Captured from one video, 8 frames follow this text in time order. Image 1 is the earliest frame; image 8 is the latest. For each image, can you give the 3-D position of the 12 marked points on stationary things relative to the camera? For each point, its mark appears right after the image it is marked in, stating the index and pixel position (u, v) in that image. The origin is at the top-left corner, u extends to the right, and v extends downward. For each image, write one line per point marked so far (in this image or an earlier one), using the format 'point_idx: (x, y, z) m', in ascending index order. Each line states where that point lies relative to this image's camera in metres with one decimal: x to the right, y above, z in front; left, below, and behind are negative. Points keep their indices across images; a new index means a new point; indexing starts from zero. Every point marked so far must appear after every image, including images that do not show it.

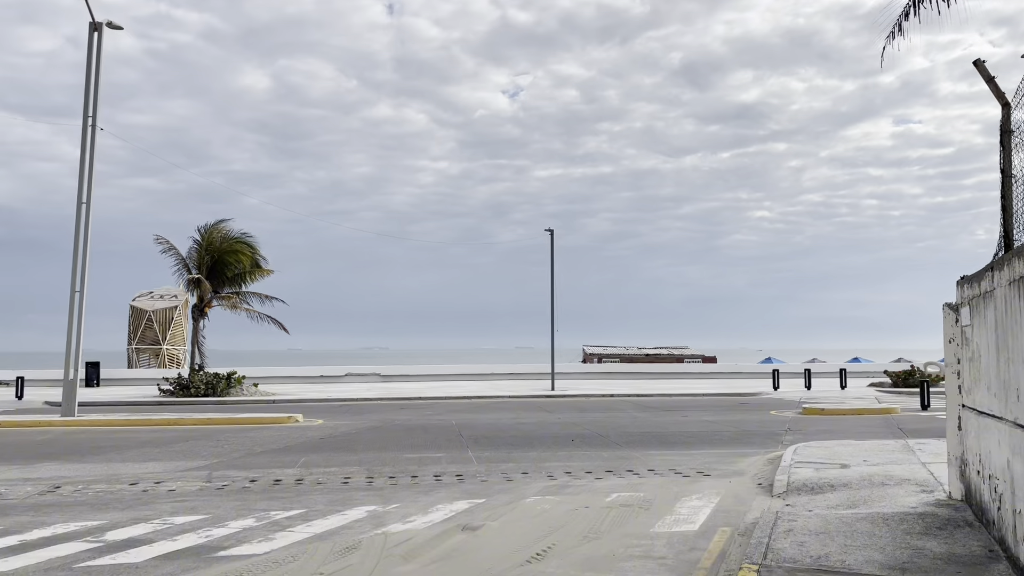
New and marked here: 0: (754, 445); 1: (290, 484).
0: (+4.4, -2.8, +14.9) m
1: (-3.1, -2.7, +11.3) m
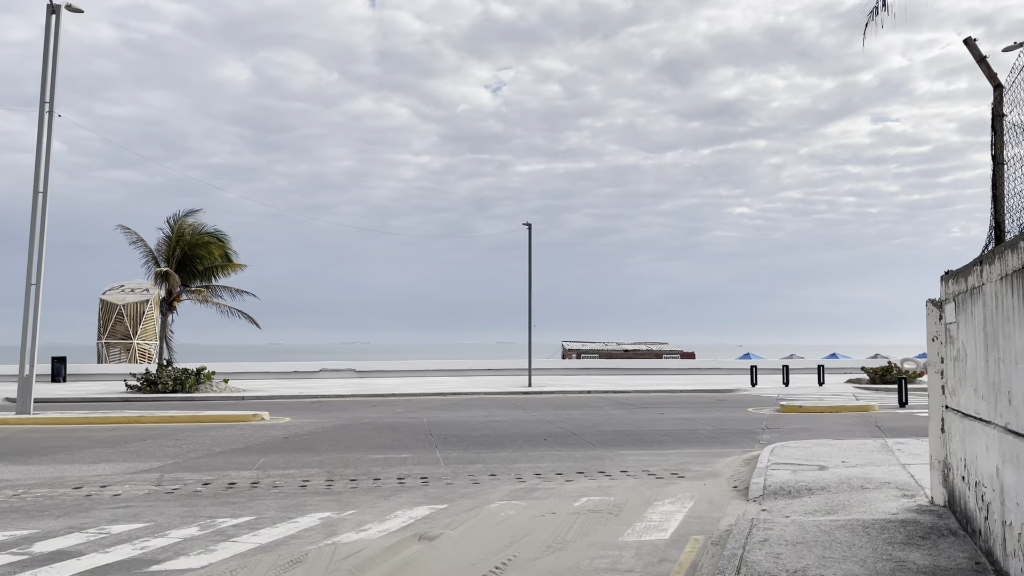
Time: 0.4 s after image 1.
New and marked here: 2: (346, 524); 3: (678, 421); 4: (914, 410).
0: (+3.9, -2.8, +14.5) m
1: (-3.5, -2.6, +10.7) m
2: (-1.7, -2.4, +8.4) m
3: (+3.7, -3.0, +18.3) m
4: (+9.7, -3.0, +20.0) m
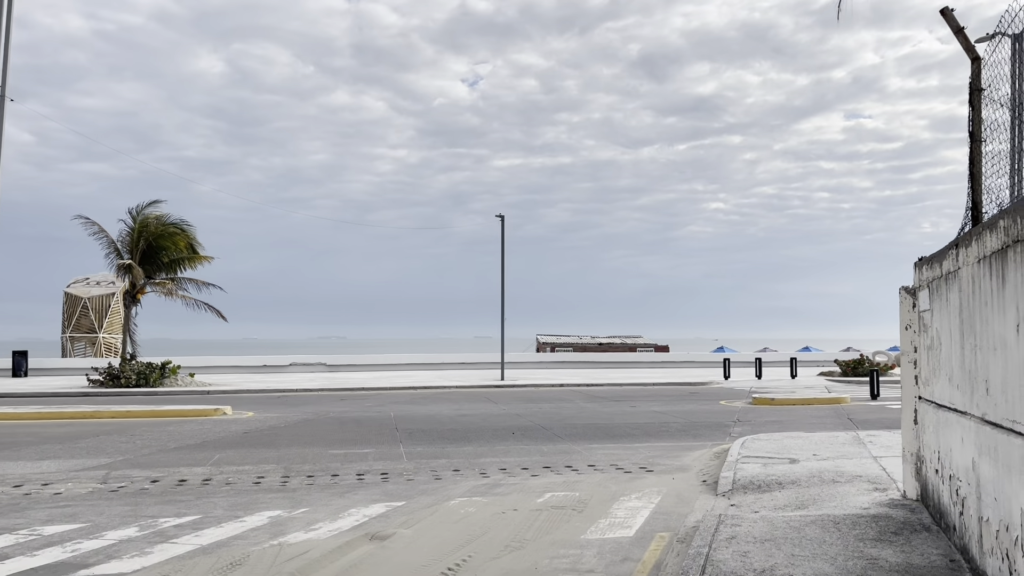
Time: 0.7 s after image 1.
0: (+3.3, -2.6, +14.2) m
1: (-4.0, -2.5, +10.2) m
2: (-2.1, -2.3, +8.0) m
3: (+3.0, -2.8, +18.1) m
4: (+9.0, -2.8, +19.9) m
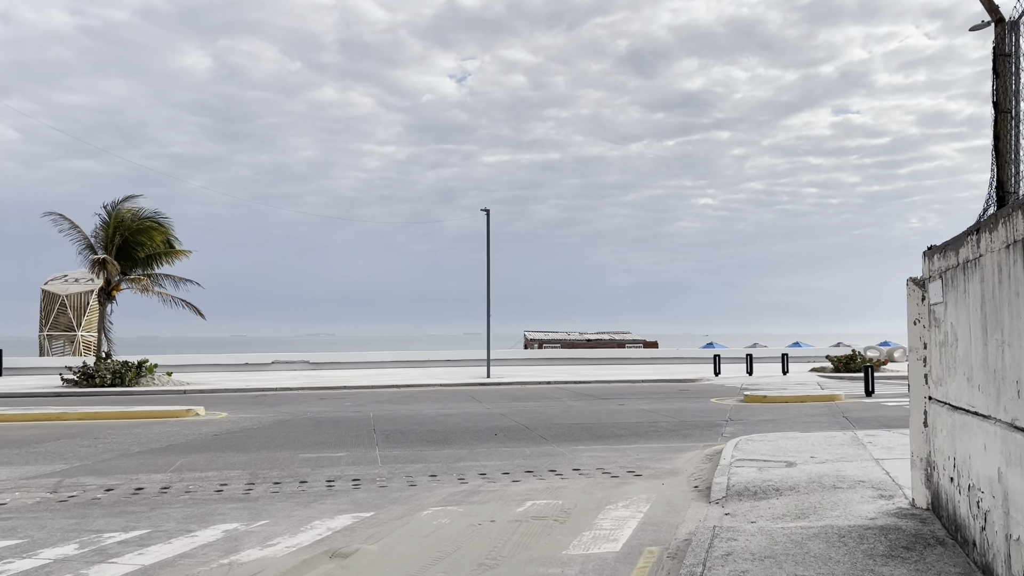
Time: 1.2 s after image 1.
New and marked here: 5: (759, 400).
0: (+3.0, -2.5, +13.6) m
1: (-4.2, -2.4, +9.6) m
2: (-2.3, -2.2, +7.3) m
3: (+2.7, -2.7, +17.4) m
4: (+8.6, -2.6, +19.3) m
5: (+5.9, -2.7, +19.5) m
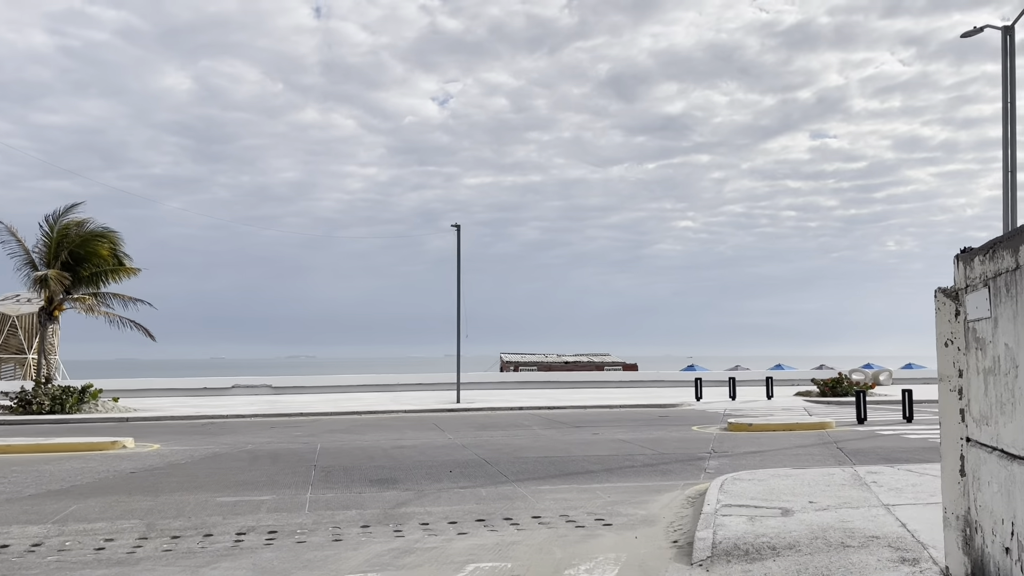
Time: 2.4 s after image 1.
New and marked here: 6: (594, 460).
0: (+2.3, -2.7, +12.1) m
1: (-4.7, -2.5, +7.8) m
2: (-2.8, -2.3, +5.7) m
3: (+1.9, -3.0, +15.9) m
4: (+7.9, -3.0, +17.9) m
5: (+5.1, -3.1, +18.0) m
6: (+1.3, -2.8, +13.5) m
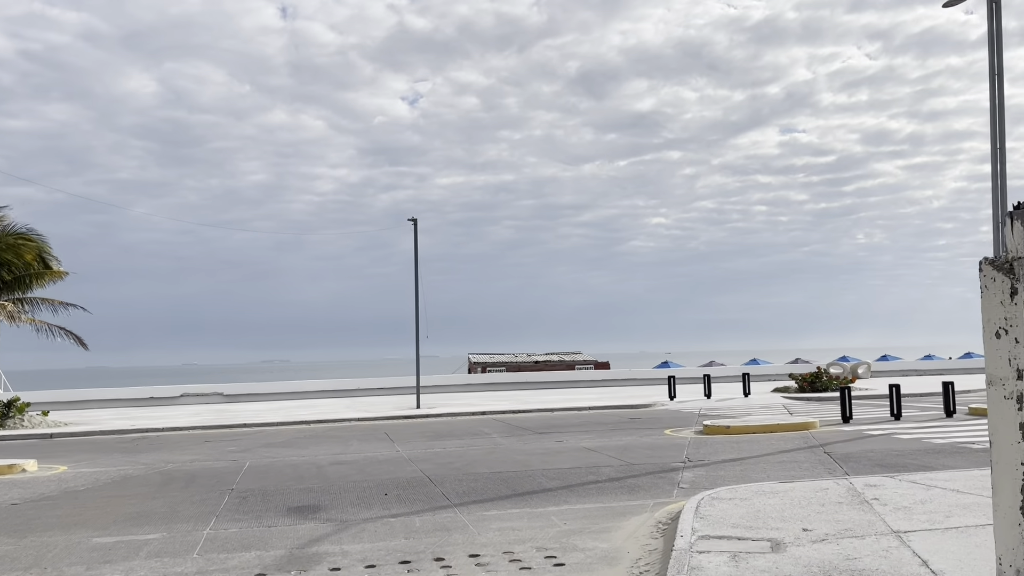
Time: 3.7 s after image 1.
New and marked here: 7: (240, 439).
0: (+1.6, -2.6, +10.5) m
1: (-5.3, -2.5, +6.0) m
2: (-3.3, -2.3, +3.9) m
3: (+1.1, -2.9, +14.3) m
4: (+7.0, -2.8, +16.5) m
5: (+4.2, -2.9, +16.5) m
6: (+0.6, -2.7, +11.9) m
7: (-6.2, -3.5, +18.9) m
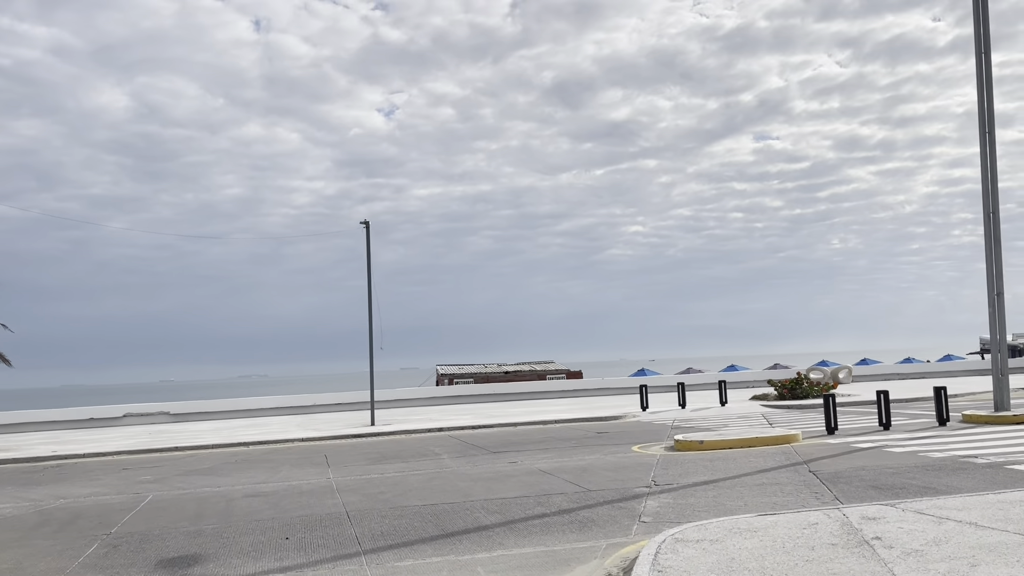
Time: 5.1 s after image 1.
0: (+0.9, -2.5, +8.7) m
1: (-6.0, -2.5, +4.1) m
2: (-3.9, -2.2, +2.0) m
3: (+0.3, -2.9, +12.5) m
4: (+6.1, -2.7, +14.9) m
5: (+3.3, -2.9, +14.8) m
6: (-0.2, -2.7, +10.1) m
7: (-7.2, -3.7, +17.0) m
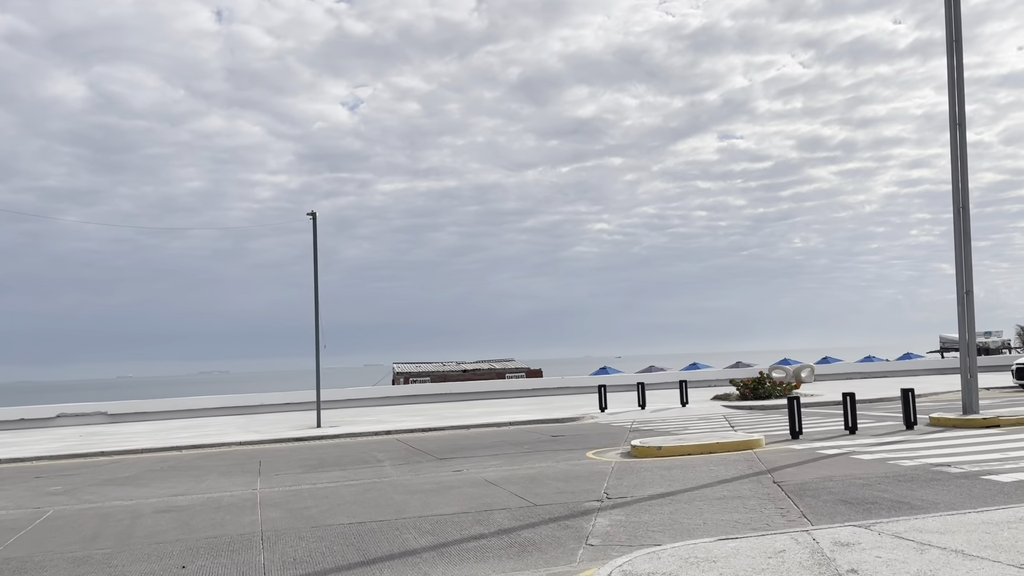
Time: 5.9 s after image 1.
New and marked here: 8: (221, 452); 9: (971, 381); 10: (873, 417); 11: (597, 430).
0: (+0.2, -2.5, +7.7) m
1: (-6.4, -2.5, +2.8) m
2: (-4.3, -2.2, +0.8) m
3: (-0.6, -2.8, +11.5) m
4: (+5.1, -2.7, +14.1) m
5: (+2.4, -2.8, +13.9) m
6: (-0.9, -2.6, +9.1) m
7: (-8.2, -3.5, +15.6) m
8: (-6.4, -3.6, +18.2) m
9: (+8.9, -1.8, +15.9) m
10: (+7.5, -2.7, +17.1) m
11: (+2.0, -3.3, +18.9) m
